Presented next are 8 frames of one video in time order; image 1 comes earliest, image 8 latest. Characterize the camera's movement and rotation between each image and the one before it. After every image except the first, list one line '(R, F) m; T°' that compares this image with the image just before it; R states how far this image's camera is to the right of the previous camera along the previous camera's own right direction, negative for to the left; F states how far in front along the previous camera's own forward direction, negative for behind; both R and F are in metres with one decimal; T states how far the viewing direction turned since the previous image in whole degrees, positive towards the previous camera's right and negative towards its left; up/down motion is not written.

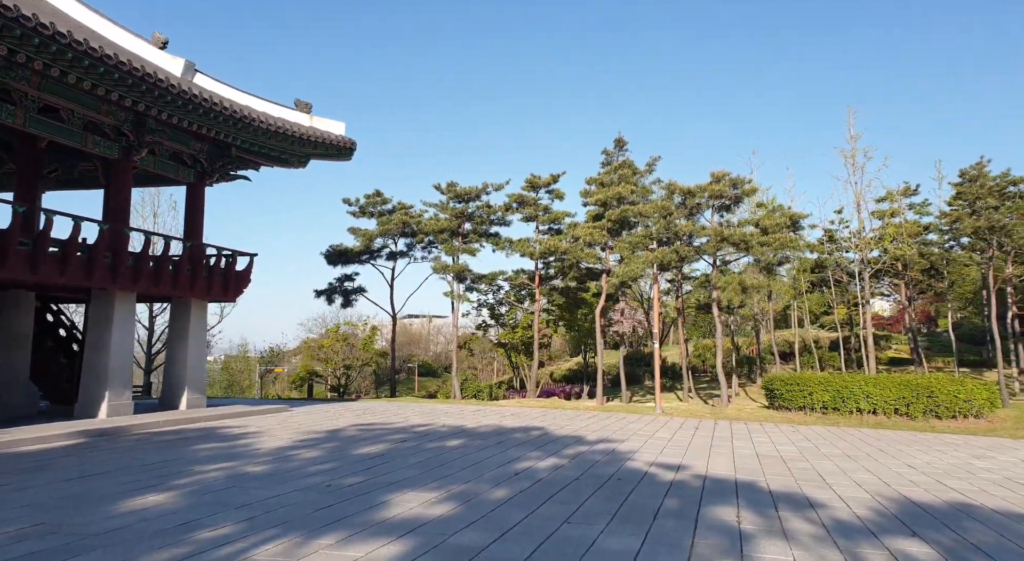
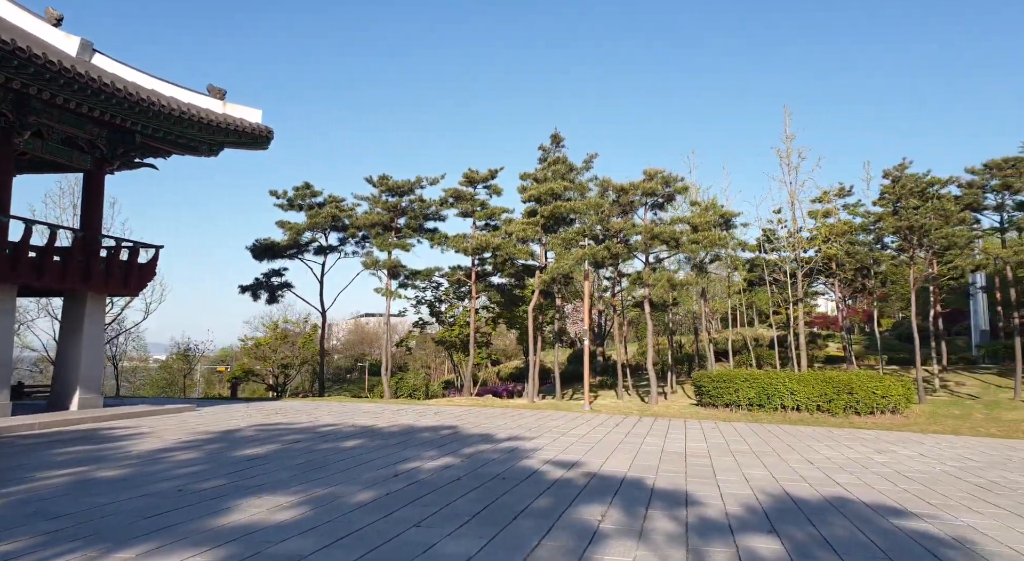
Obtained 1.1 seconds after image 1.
(+1.2, +0.3) m; +3°
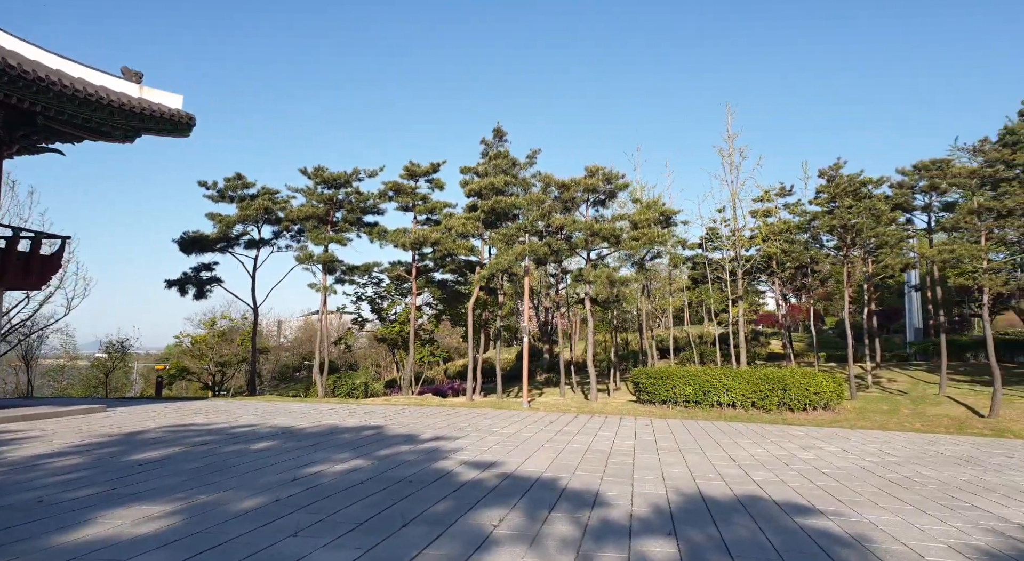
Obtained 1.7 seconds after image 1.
(+0.7, +0.3) m; +4°
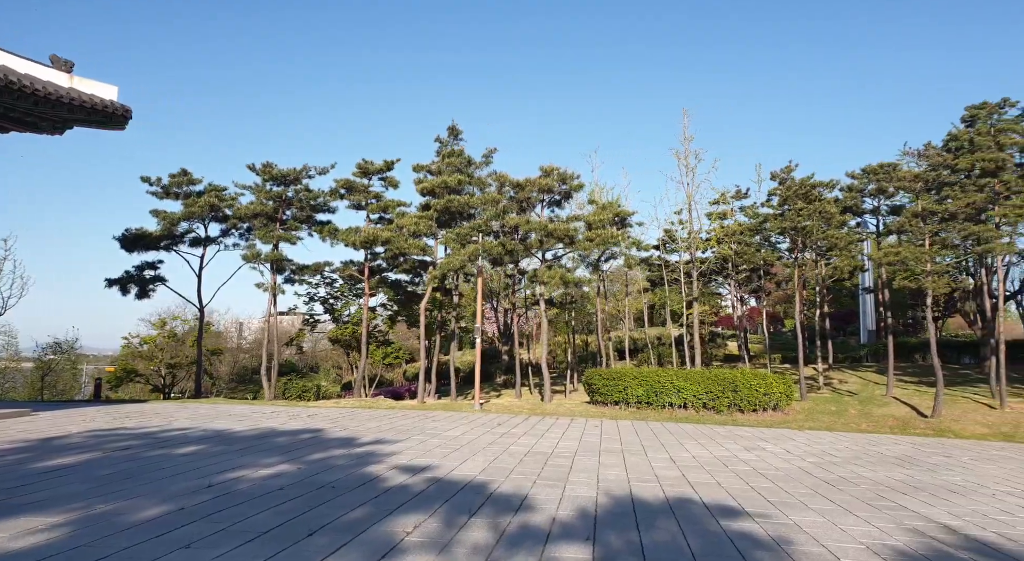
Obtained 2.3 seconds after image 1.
(+0.5, +0.2) m; +3°
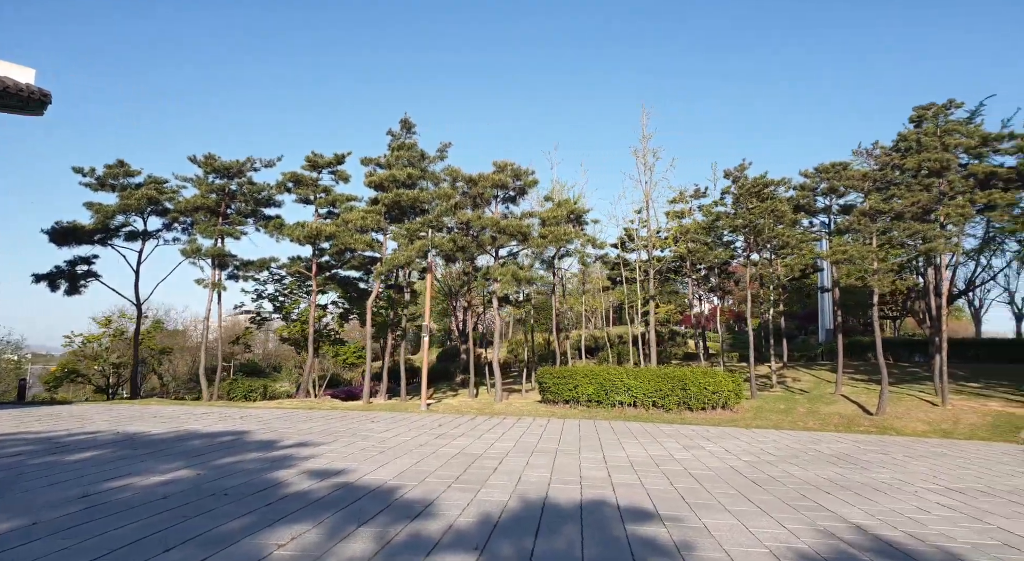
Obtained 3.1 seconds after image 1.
(+0.8, +0.3) m; +2°
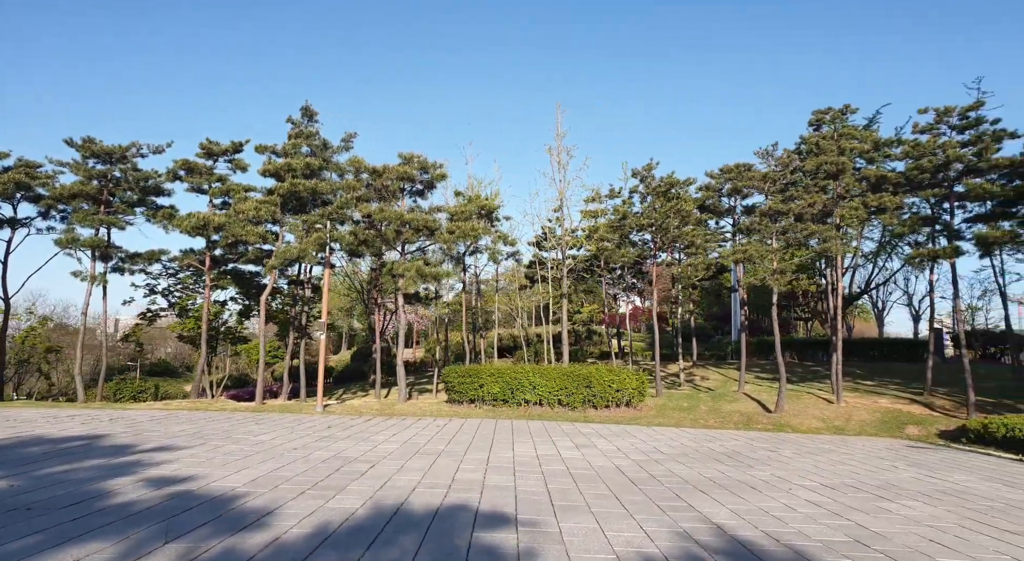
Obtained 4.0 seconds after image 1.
(+0.9, +0.4) m; +6°
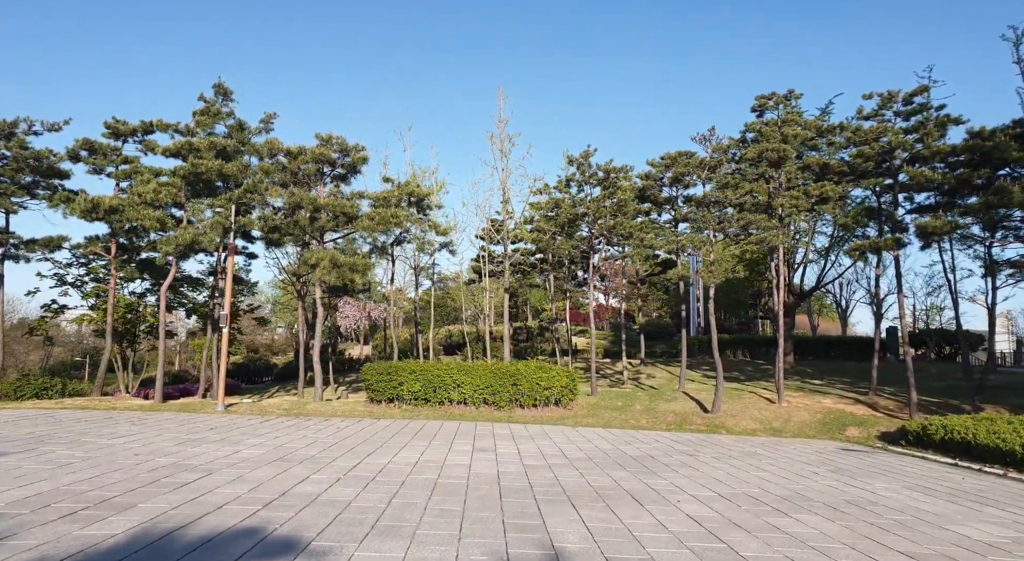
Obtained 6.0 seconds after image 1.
(+1.5, +1.0) m; +2°
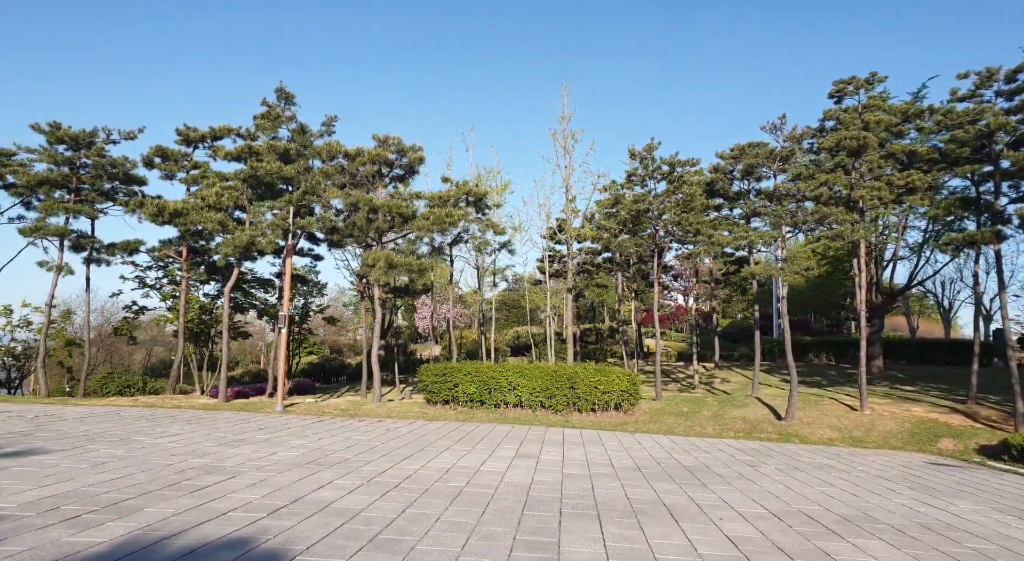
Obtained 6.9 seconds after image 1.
(+0.6, +0.6) m; -8°
